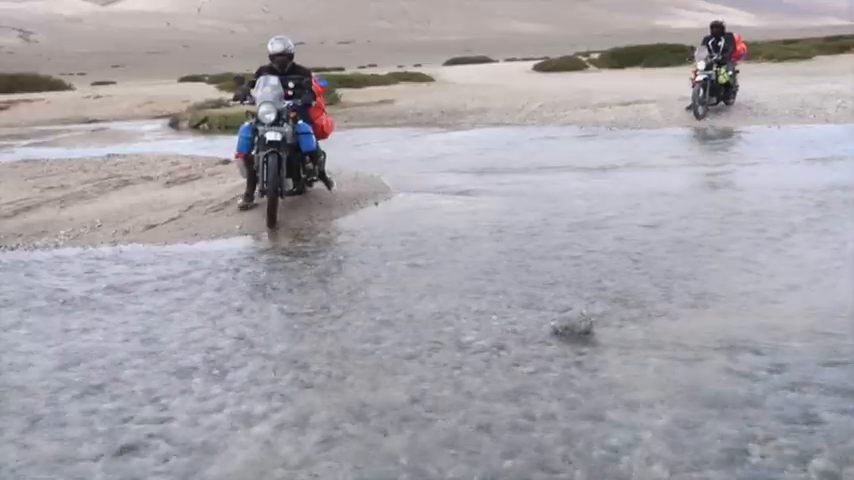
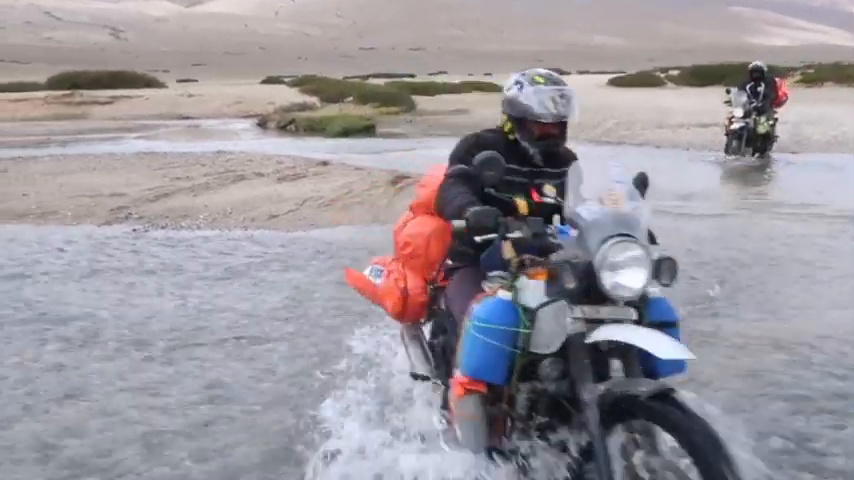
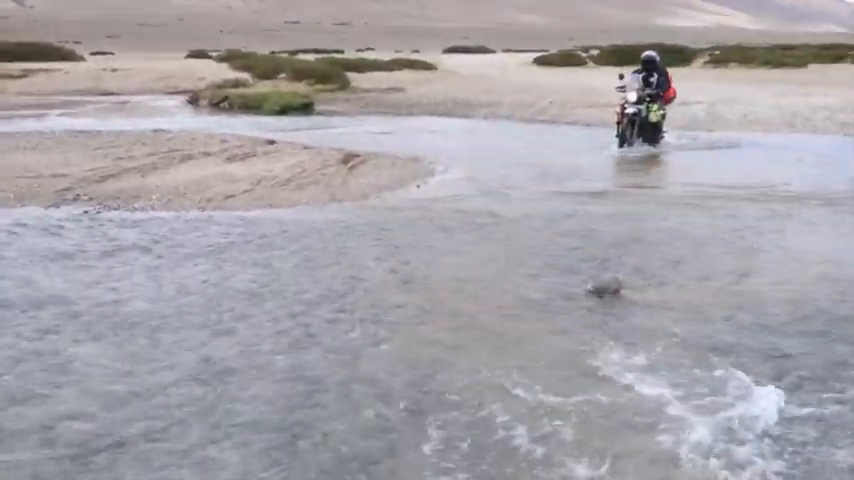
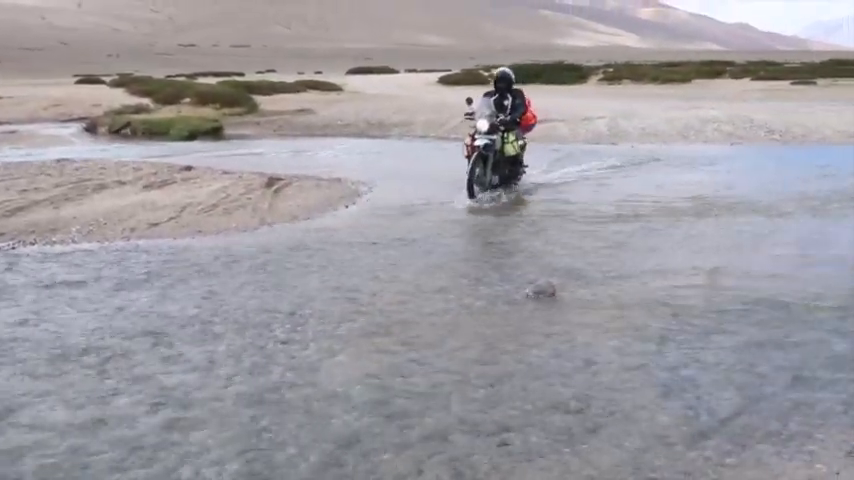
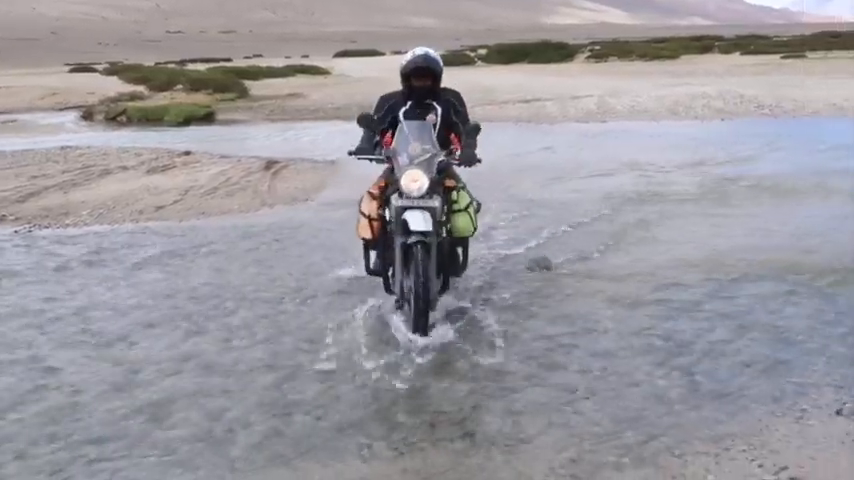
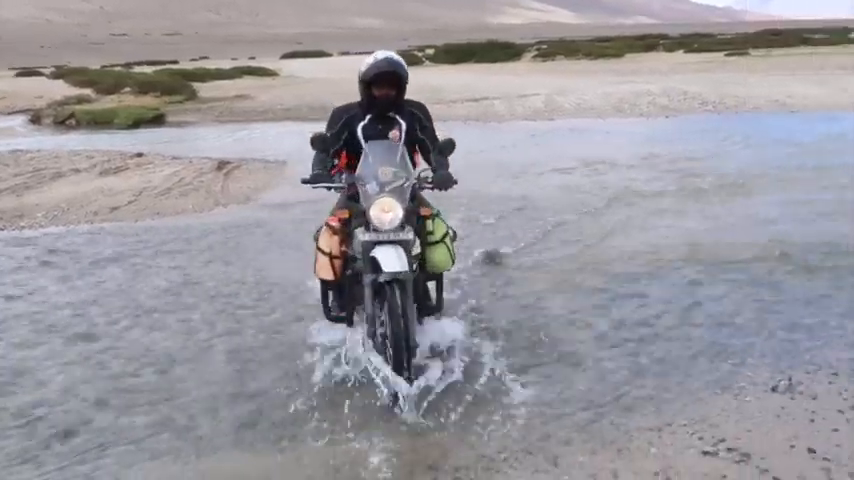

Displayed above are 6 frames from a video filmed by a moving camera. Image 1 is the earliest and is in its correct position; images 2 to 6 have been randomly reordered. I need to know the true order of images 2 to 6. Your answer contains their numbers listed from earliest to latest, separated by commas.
2, 3, 4, 5, 6
